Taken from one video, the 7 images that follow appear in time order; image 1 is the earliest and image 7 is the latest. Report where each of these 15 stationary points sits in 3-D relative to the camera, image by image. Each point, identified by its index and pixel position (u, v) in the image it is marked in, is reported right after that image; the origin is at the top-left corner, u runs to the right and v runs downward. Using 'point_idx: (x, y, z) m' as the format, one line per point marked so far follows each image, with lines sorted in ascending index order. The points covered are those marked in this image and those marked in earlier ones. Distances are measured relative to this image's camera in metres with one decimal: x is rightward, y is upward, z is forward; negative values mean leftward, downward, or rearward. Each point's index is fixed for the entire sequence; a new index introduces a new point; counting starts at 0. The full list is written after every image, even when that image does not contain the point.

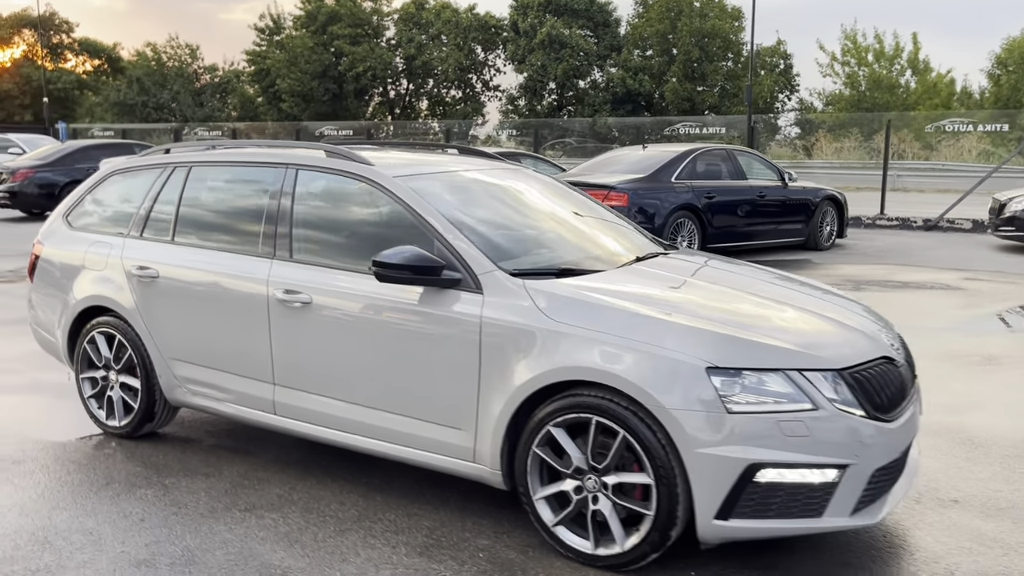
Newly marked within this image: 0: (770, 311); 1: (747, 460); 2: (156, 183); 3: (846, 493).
0: (+1.1, -0.1, +3.8) m
1: (+0.9, -0.6, +3.3) m
2: (-2.1, +0.6, +5.1) m
3: (+1.3, -0.8, +3.4) m
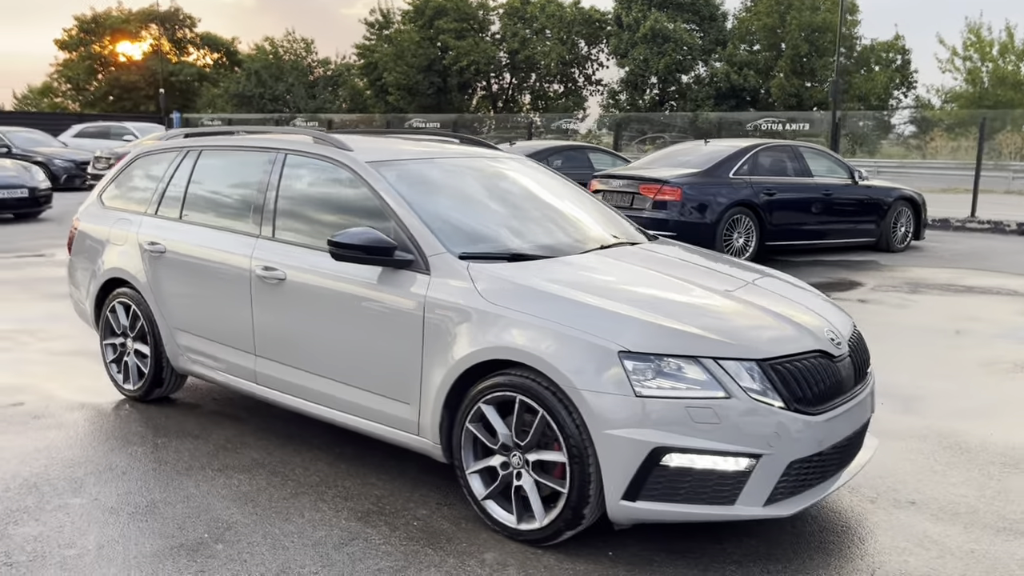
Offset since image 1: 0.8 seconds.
0: (+0.8, -0.1, +3.8) m
1: (+0.5, -0.6, +3.3) m
2: (-2.2, +0.8, +5.5) m
3: (+1.0, -0.8, +3.4) m
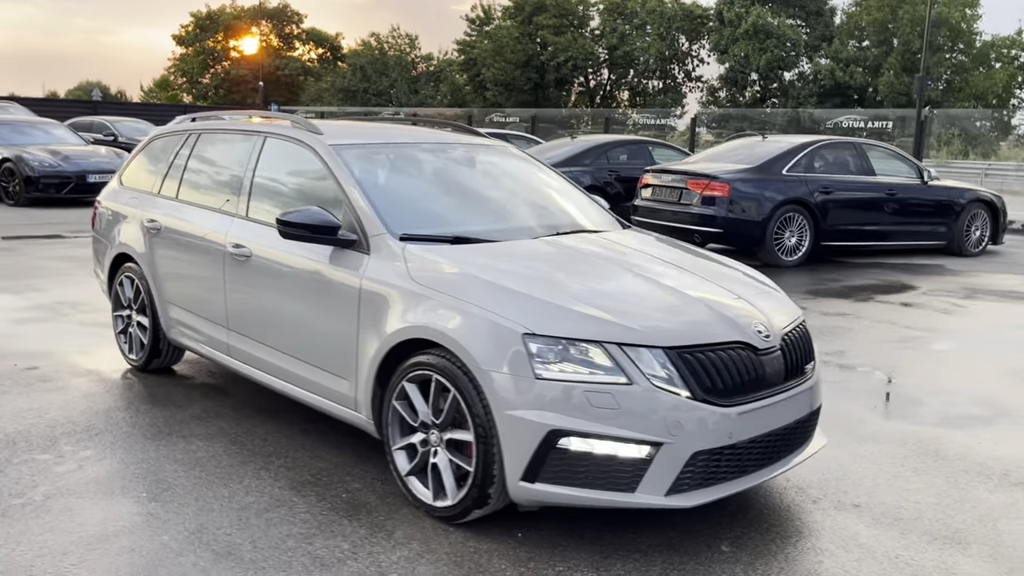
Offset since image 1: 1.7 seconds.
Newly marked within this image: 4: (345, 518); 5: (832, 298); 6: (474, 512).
0: (+0.5, 0.0, +3.8) m
1: (+0.2, -0.5, +3.3) m
2: (-2.2, +0.9, +5.8) m
3: (+0.6, -0.7, +3.4) m
4: (-0.7, -1.0, +3.8) m
5: (+3.5, -0.1, +9.5) m
6: (-0.2, -0.9, +3.6) m
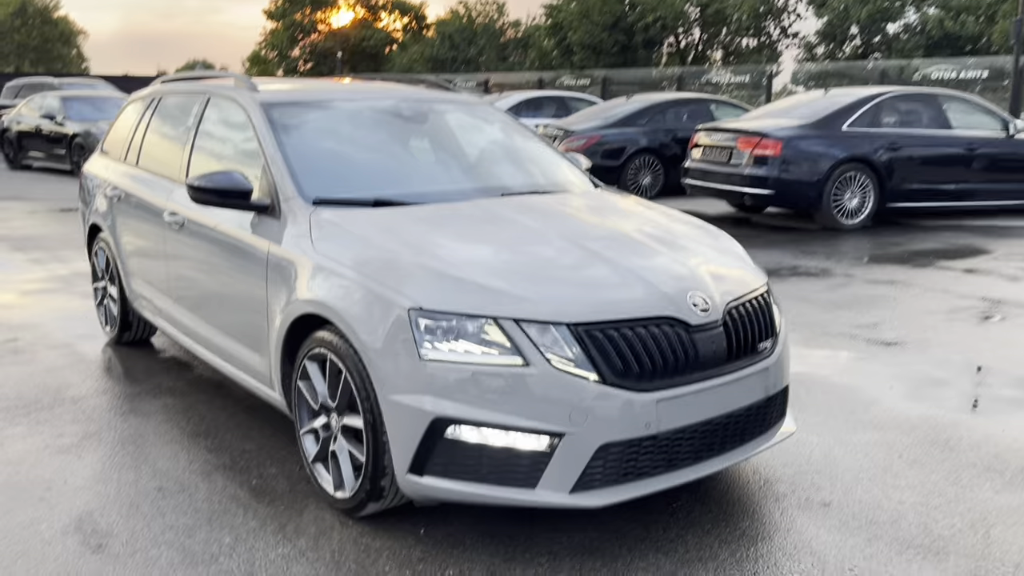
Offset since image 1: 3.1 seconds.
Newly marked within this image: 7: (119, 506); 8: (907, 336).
0: (+0.2, +0.1, +3.4) m
1: (-0.3, -0.4, +2.9) m
2: (-2.4, +1.1, +5.6) m
3: (+0.2, -0.6, +2.9) m
4: (-1.1, -0.9, +3.5) m
5: (+3.7, +0.2, +8.7) m
6: (-0.5, -0.8, +3.2) m
7: (-1.5, -0.9, +3.5) m
8: (+2.7, -0.3, +6.1) m
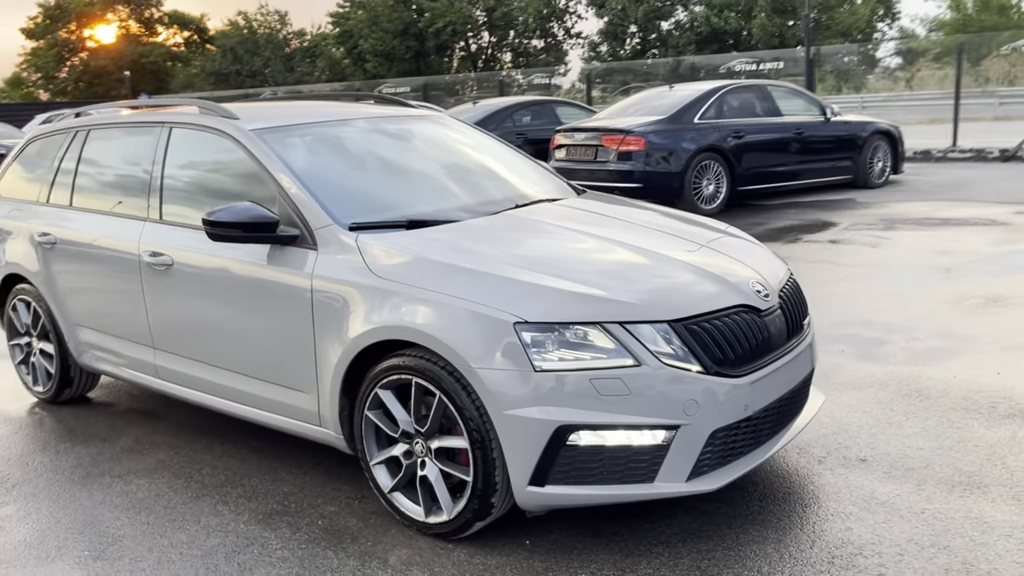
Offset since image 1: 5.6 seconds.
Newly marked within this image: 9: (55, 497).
0: (+0.4, +0.1, +3.5) m
1: (+0.2, -0.5, +3.0) m
2: (-2.6, +0.8, +5.1) m
3: (+0.6, -0.6, +3.1) m
4: (-0.7, -1.0, +3.3) m
5: (+2.7, +0.5, +9.4) m
6: (-0.1, -0.9, +3.2) m
7: (-1.2, -1.0, +3.2) m
8: (+2.4, -0.1, +6.7) m
9: (-2.1, -0.9, +3.9) m
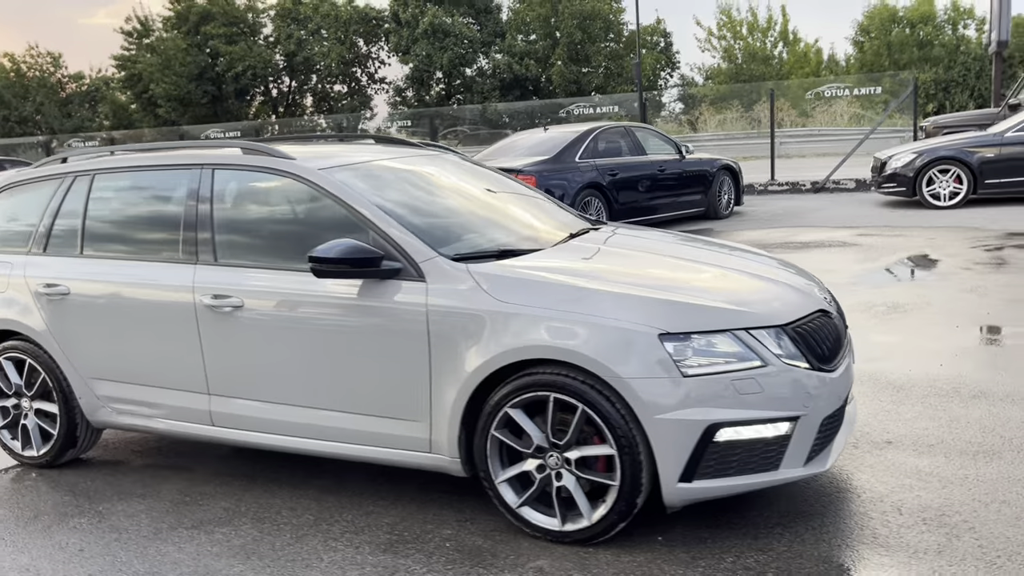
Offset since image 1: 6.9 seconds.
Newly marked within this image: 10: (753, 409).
0: (+0.8, +0.1, +3.9) m
1: (+0.7, -0.5, +3.3) m
2: (-2.5, +0.5, +4.8) m
3: (+1.2, -0.6, +3.5) m
4: (-0.1, -1.1, +3.5) m
5: (+1.7, +0.2, +10.2) m
6: (+0.4, -0.9, +3.5) m
7: (-0.6, -1.2, +3.2) m
8: (+2.1, -0.3, +7.4) m
9: (-1.6, -1.1, +3.7) m
10: (+0.9, -0.5, +3.4) m
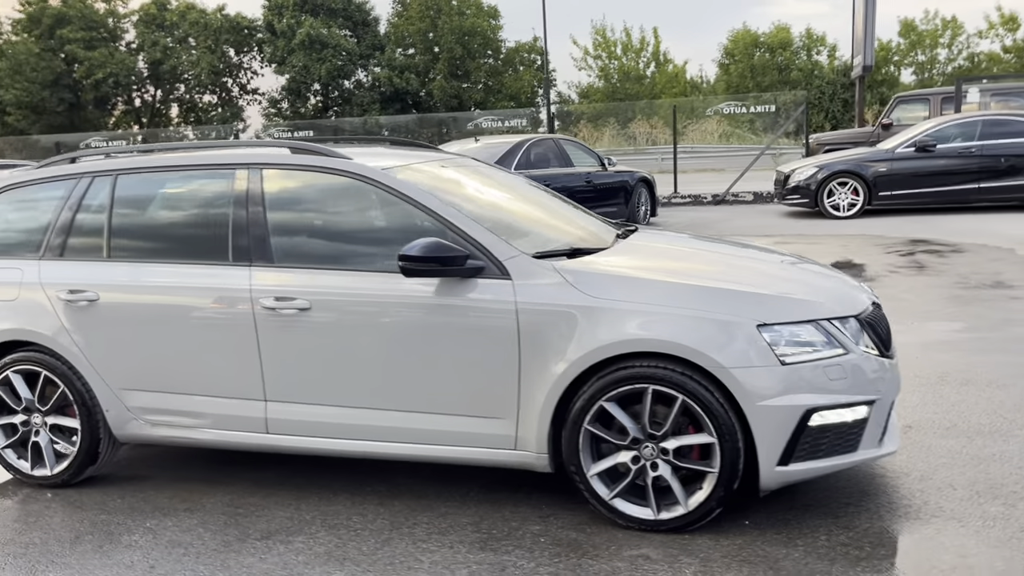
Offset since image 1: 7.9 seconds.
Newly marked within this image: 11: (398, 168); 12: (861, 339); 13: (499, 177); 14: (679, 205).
0: (+1.2, +0.1, +4.1) m
1: (+1.2, -0.5, +3.5) m
2: (-2.3, +0.5, +4.5) m
3: (+1.5, -0.6, +3.7) m
4: (+0.3, -1.1, +3.5) m
5: (+1.1, +0.1, +10.5) m
6: (+0.8, -0.9, +3.6) m
7: (-0.1, -1.1, +3.2) m
8: (+1.9, -0.3, +7.8) m
9: (-1.2, -1.1, +3.5) m
10: (+1.3, -0.4, +3.6) m
11: (-0.6, +0.6, +4.2) m
12: (+1.5, -0.2, +3.7) m
13: (-0.1, +0.6, +5.0) m
14: (+3.7, +1.8, +19.0) m
